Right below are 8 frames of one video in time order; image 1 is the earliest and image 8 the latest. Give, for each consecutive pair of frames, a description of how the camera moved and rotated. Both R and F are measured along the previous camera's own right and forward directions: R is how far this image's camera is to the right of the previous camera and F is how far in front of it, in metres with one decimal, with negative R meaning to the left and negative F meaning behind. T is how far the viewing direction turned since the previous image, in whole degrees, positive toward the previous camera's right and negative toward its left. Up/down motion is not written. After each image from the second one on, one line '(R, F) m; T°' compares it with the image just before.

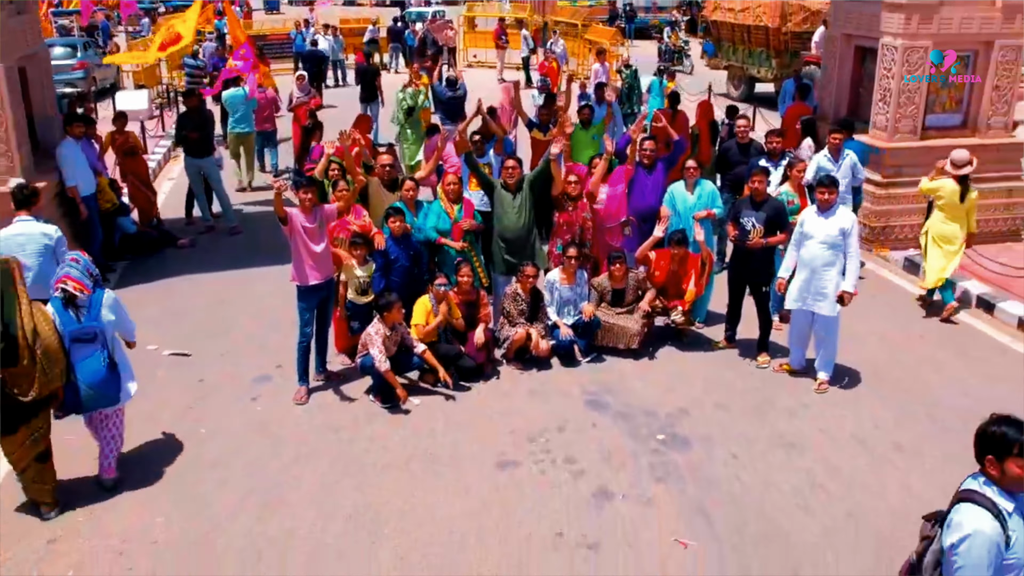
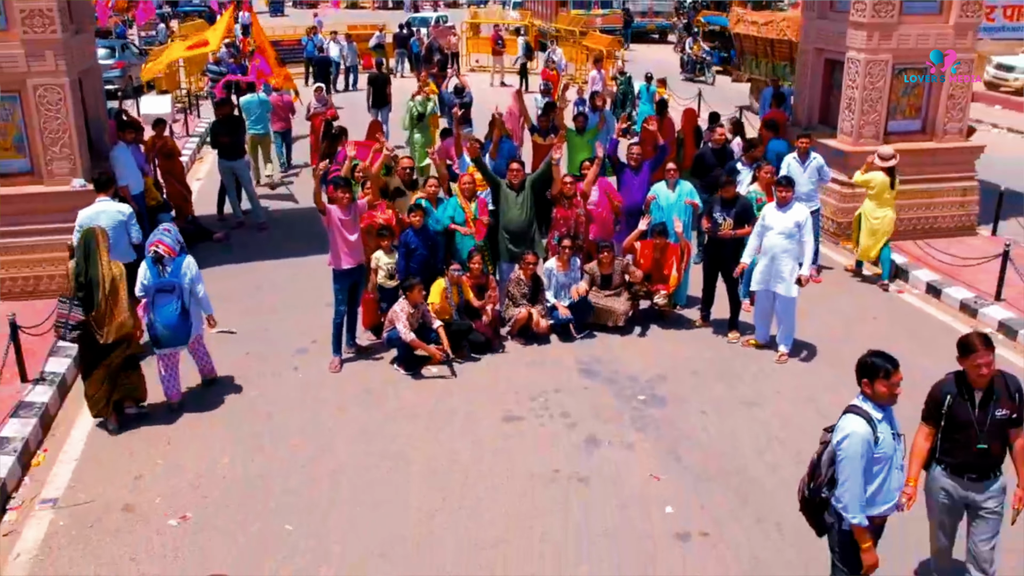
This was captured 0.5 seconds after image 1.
(0.0, -0.9) m; 0°
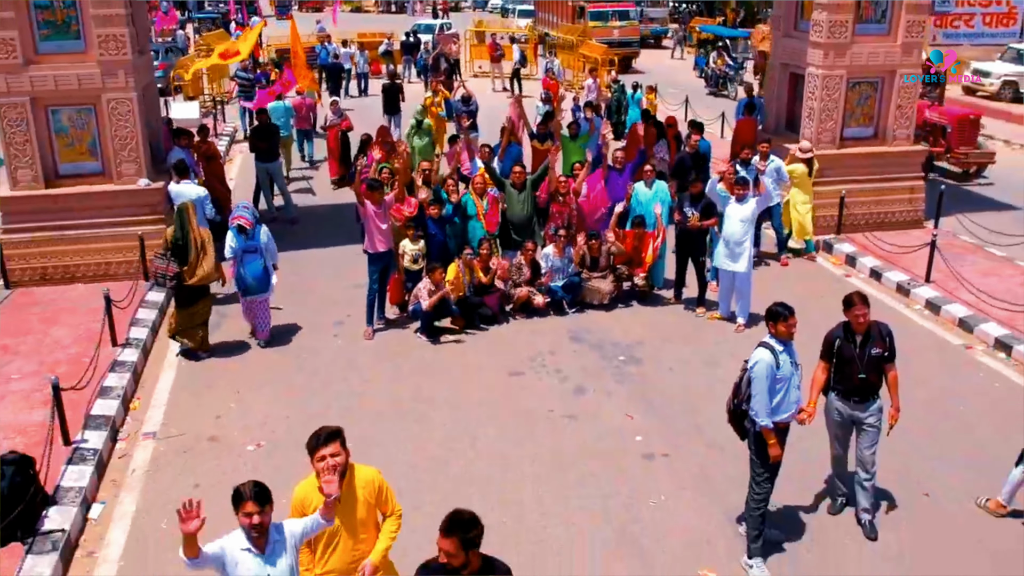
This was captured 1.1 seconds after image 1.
(0.0, -1.3) m; 0°
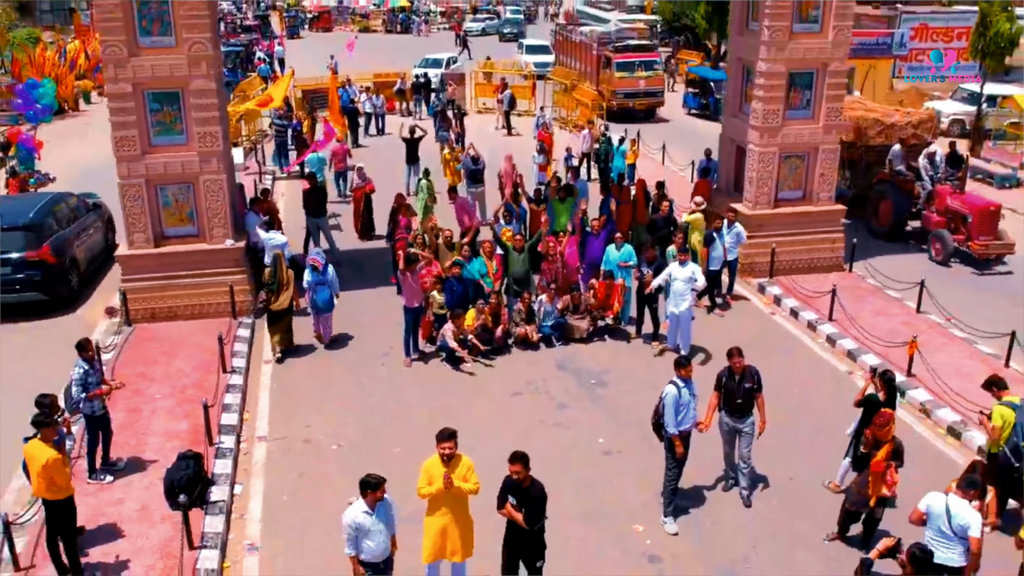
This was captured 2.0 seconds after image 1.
(0.0, -2.7) m; 0°
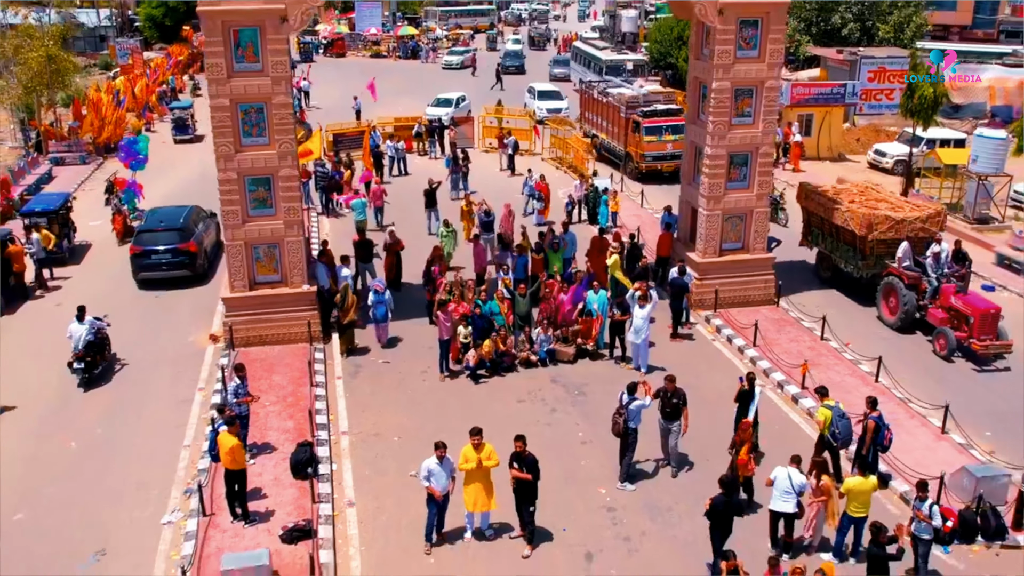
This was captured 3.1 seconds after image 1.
(-0.1, -3.9) m; 0°
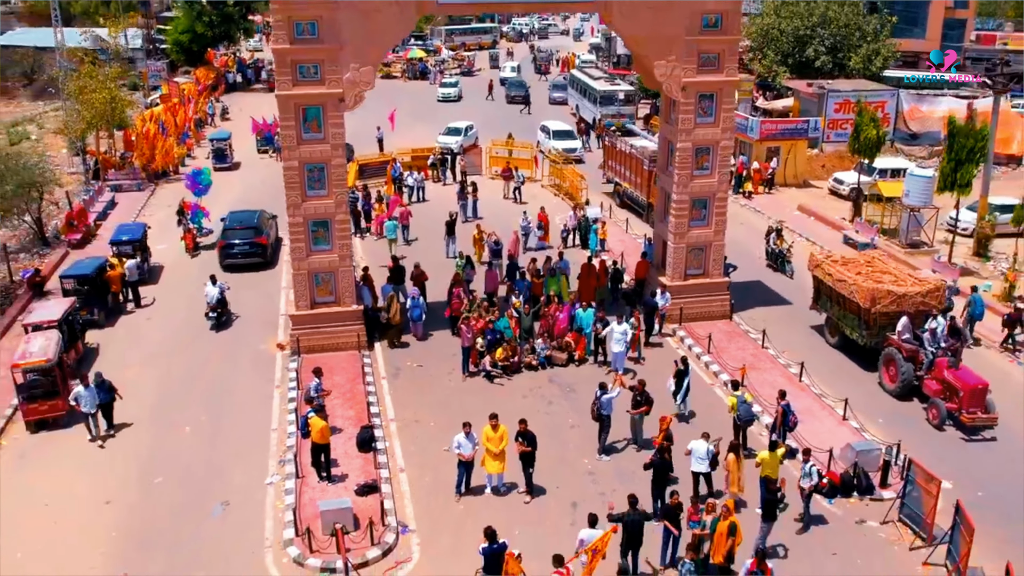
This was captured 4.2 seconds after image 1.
(-0.1, -4.1) m; 0°
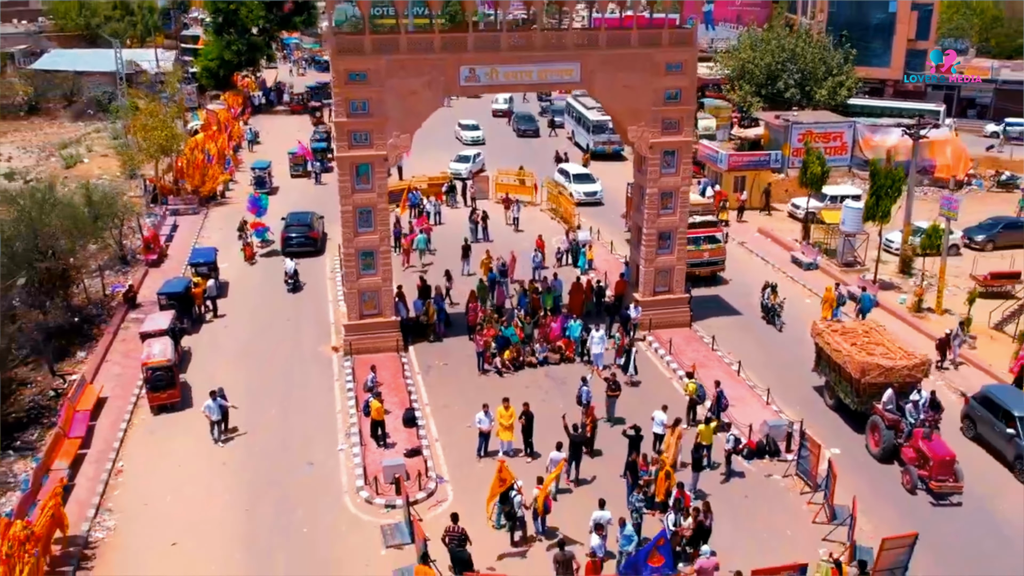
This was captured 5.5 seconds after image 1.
(-0.1, -5.5) m; 0°
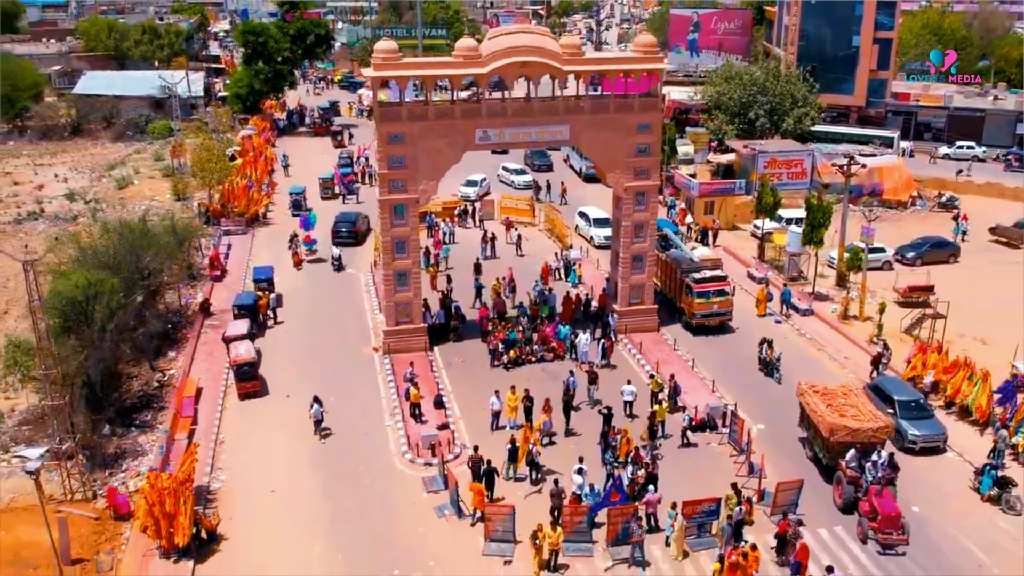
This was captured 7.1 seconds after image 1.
(-0.1, -6.7) m; 0°
